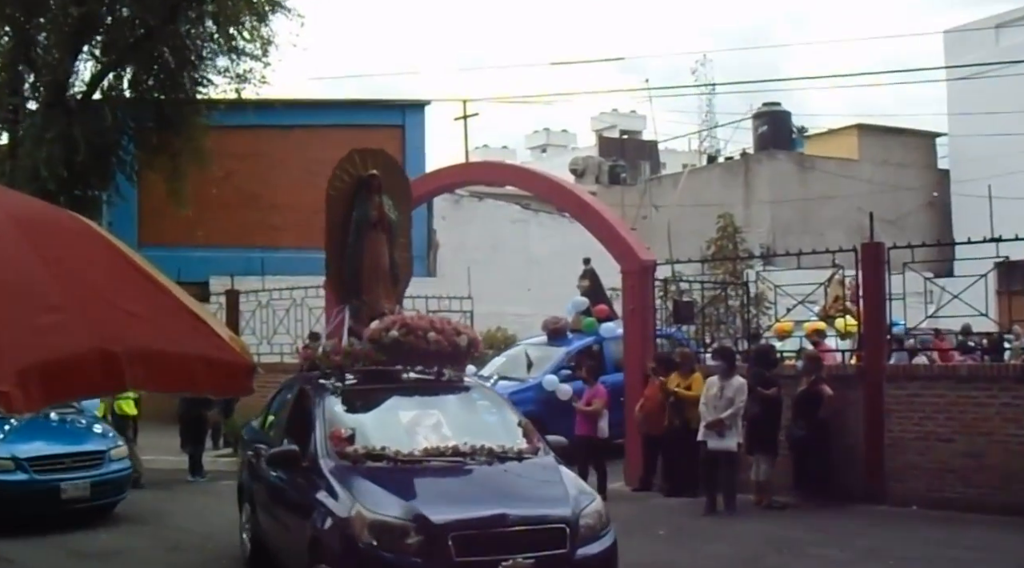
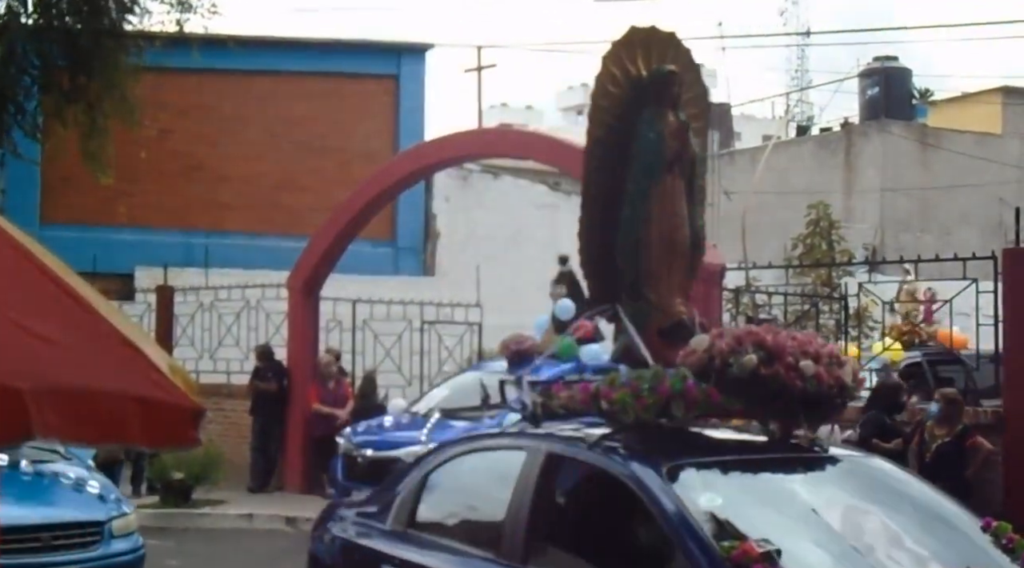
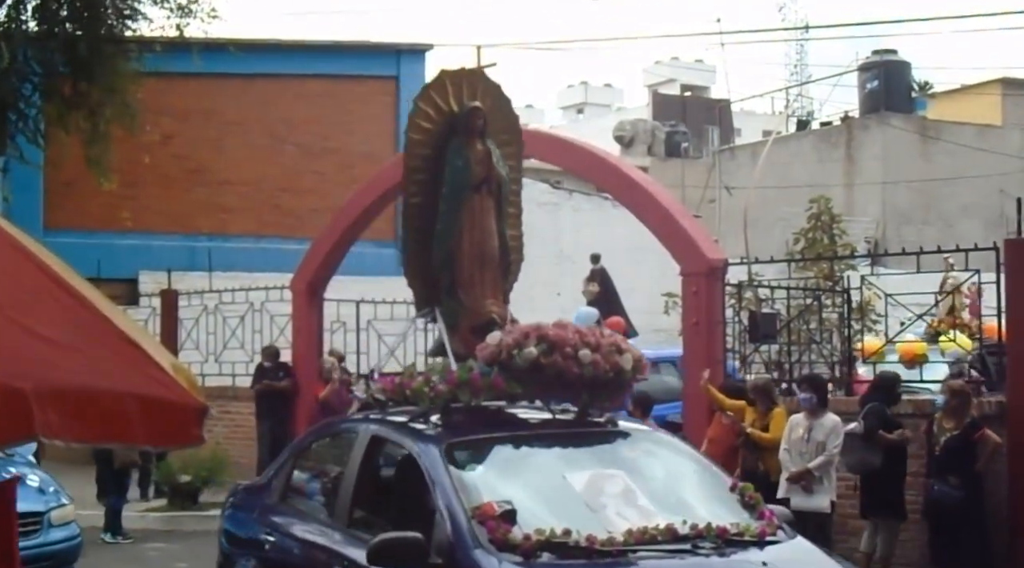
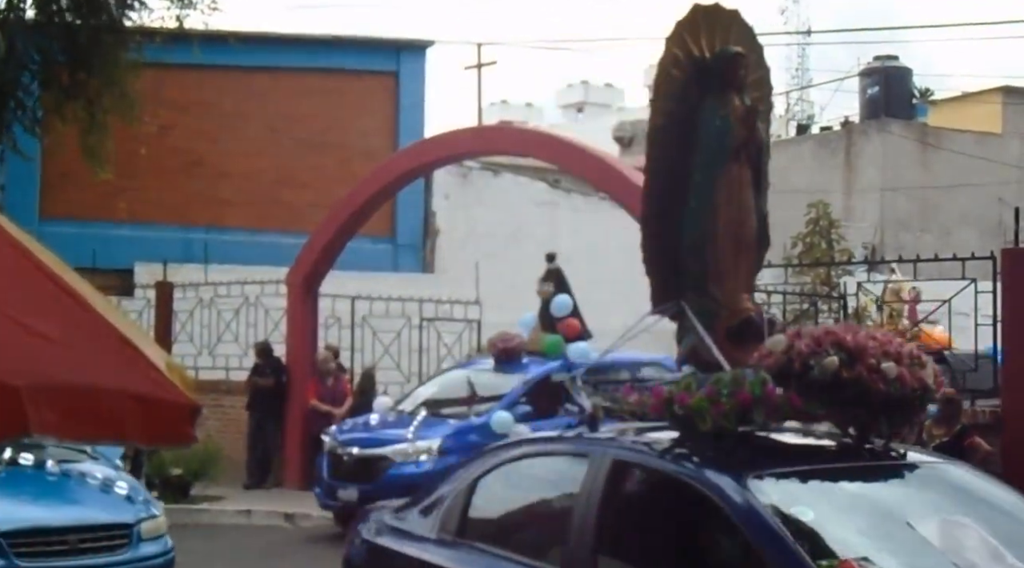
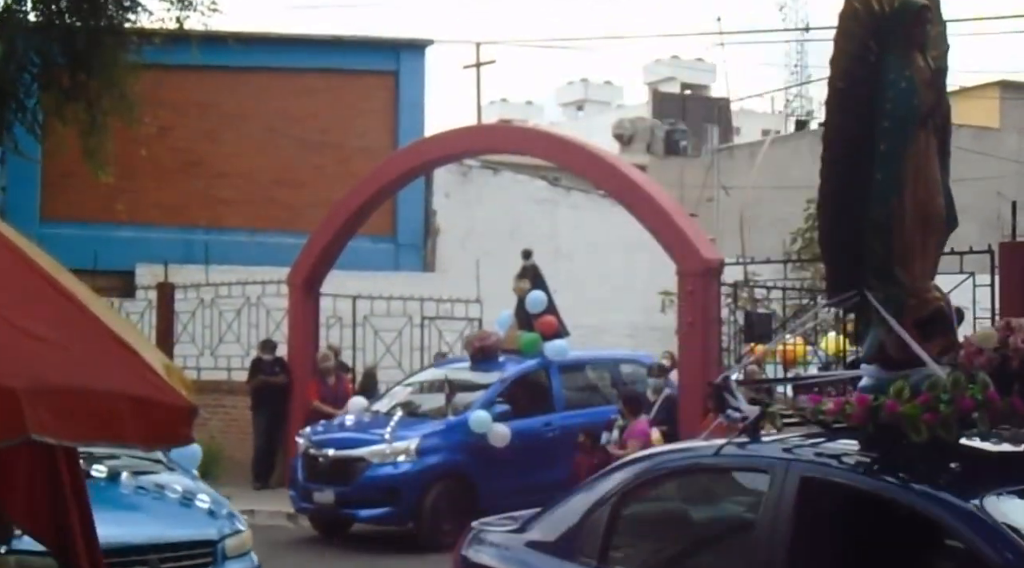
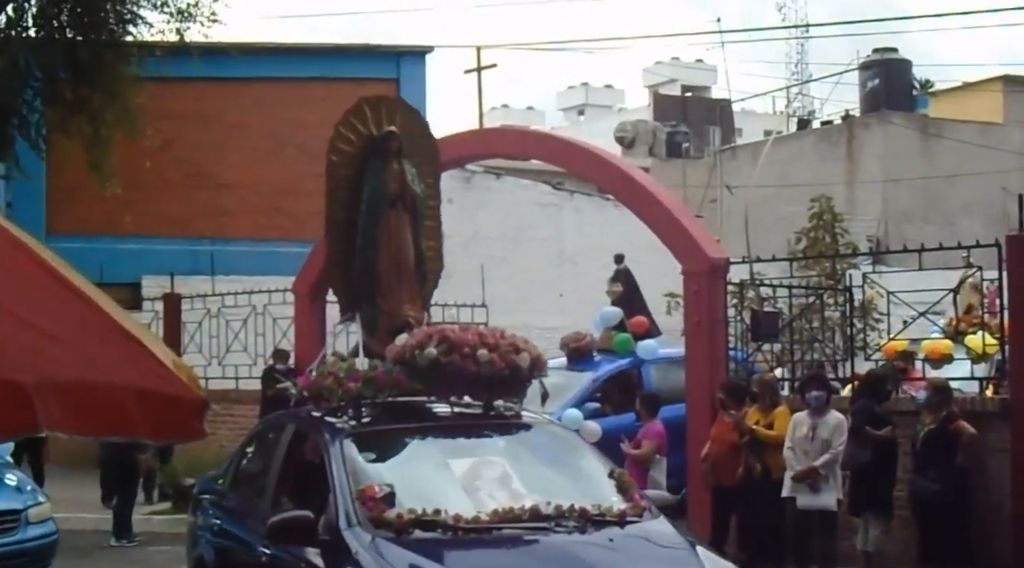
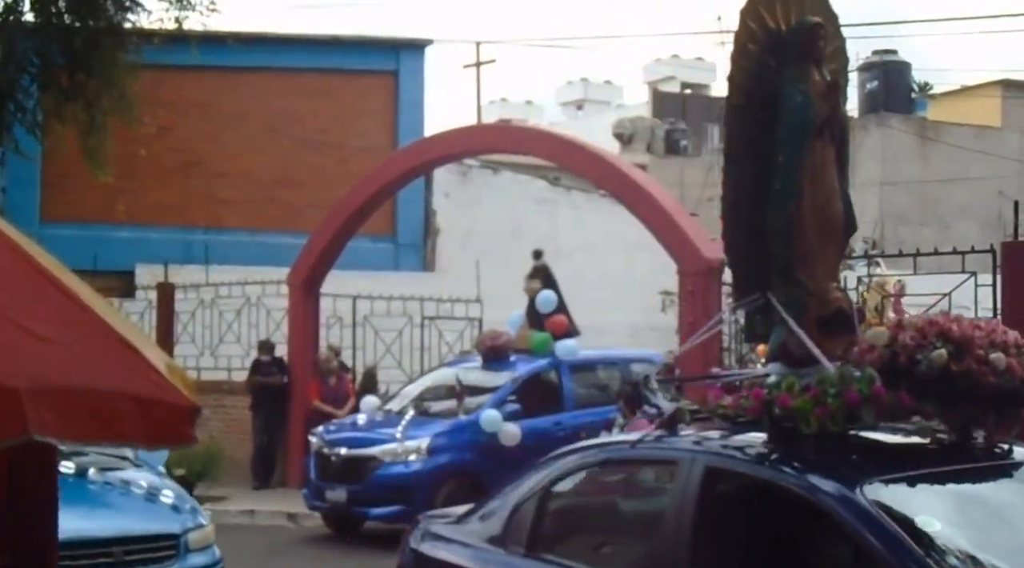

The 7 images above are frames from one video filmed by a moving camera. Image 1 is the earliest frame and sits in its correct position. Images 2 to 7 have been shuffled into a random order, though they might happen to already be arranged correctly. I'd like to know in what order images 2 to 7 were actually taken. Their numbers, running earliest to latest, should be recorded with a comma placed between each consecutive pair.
6, 3, 2, 4, 7, 5
